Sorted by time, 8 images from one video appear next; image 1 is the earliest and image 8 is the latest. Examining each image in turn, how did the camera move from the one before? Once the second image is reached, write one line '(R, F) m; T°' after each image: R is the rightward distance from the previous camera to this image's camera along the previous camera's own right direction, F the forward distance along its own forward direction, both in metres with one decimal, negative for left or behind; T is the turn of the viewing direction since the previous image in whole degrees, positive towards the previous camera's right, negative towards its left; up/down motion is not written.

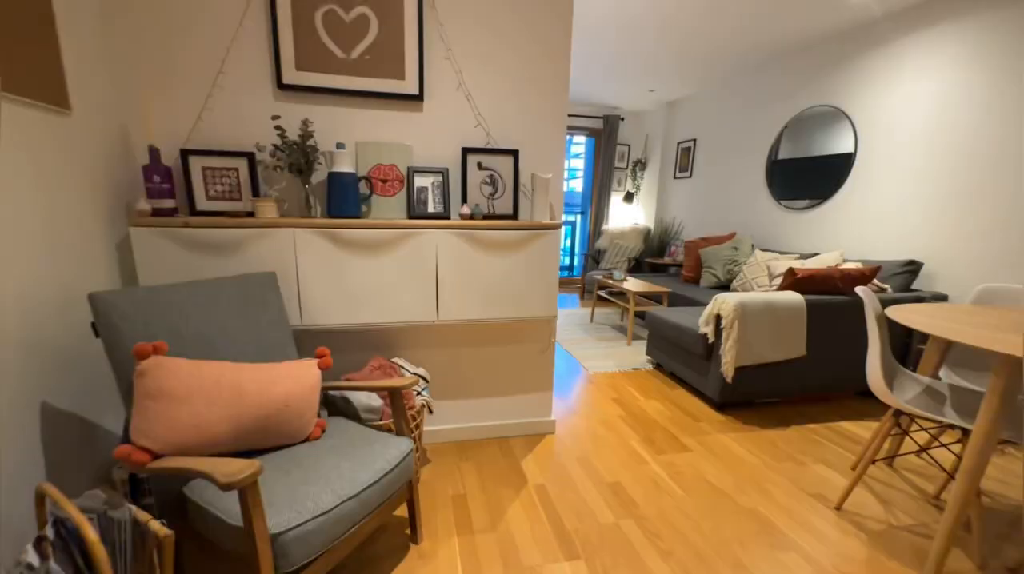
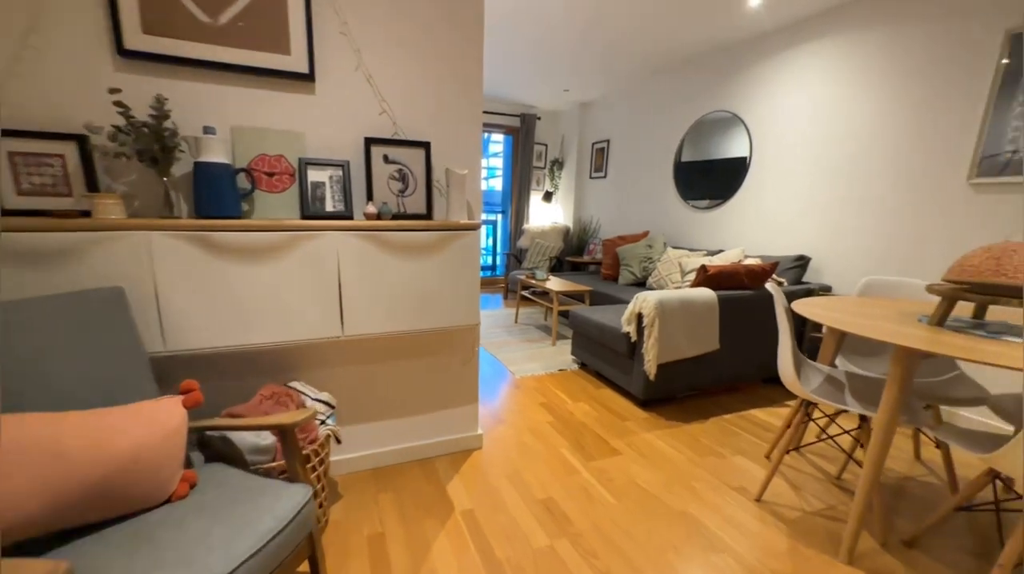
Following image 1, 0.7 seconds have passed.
(0.0, +0.2) m; +10°
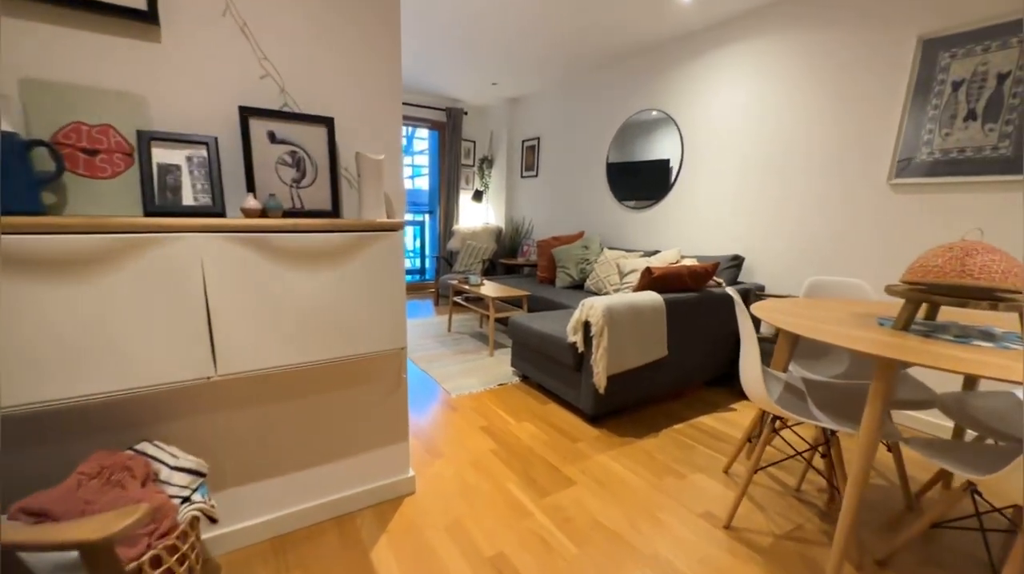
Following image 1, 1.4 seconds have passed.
(0.0, +0.3) m; +9°
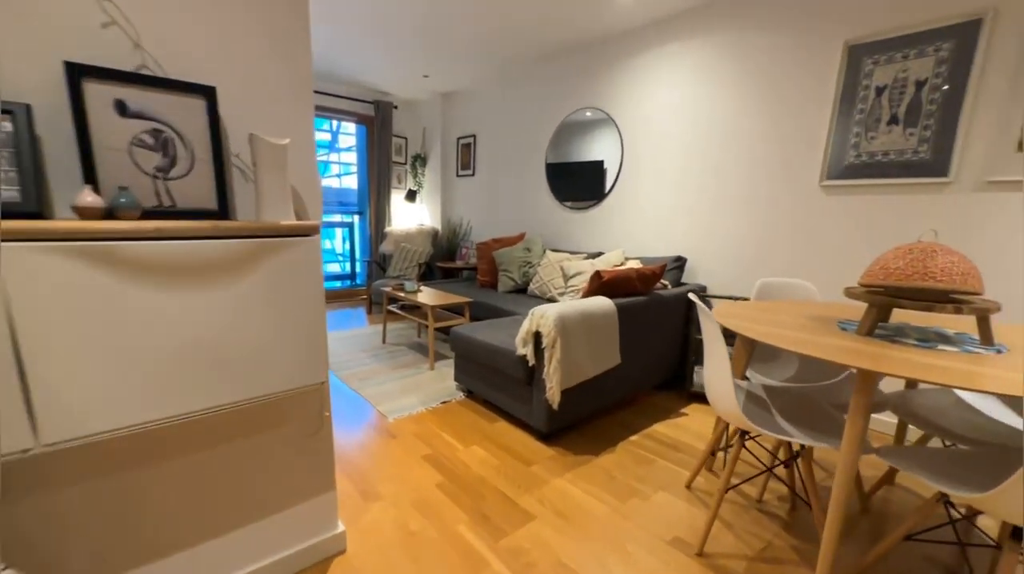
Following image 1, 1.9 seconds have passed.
(0.0, +0.2) m; +8°
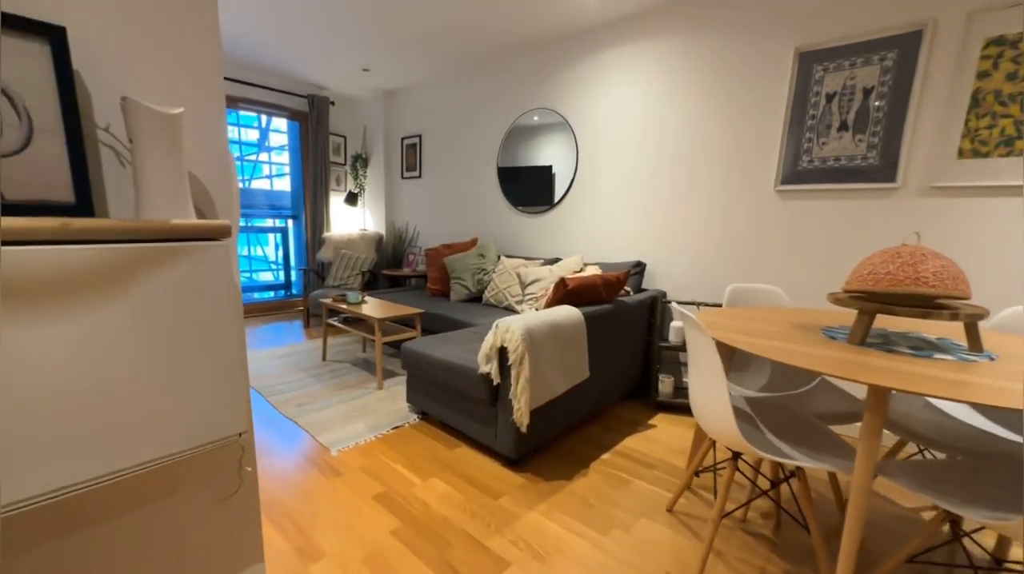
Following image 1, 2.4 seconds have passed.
(-0.1, +0.2) m; +7°
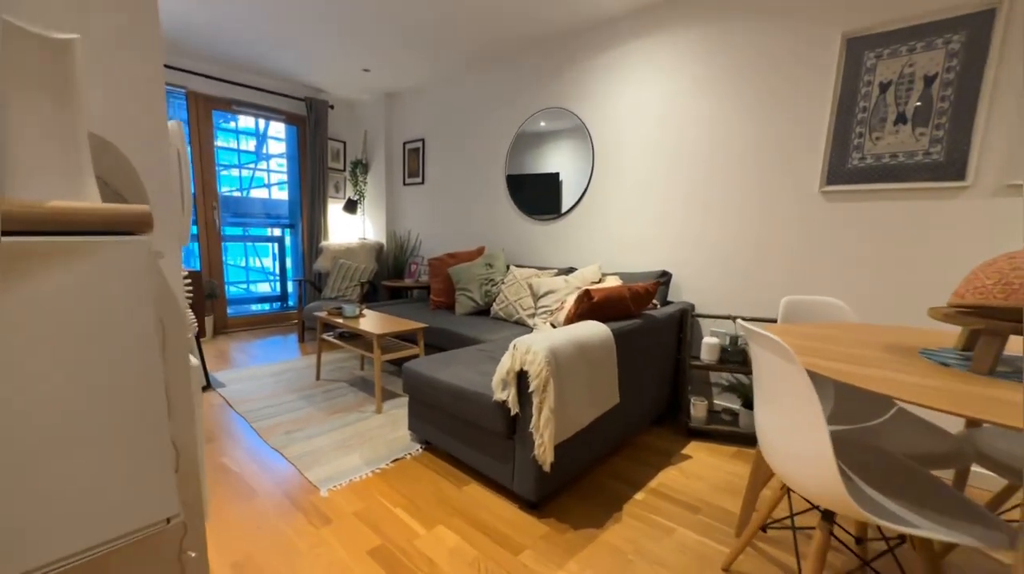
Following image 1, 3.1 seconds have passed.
(-0.1, +0.3) m; 0°
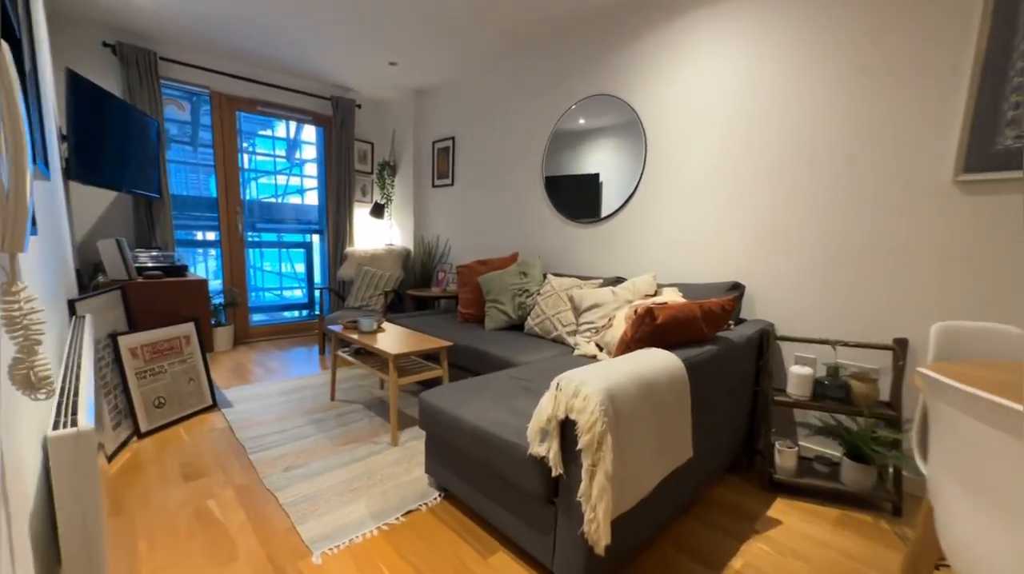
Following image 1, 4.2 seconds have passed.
(0.0, +0.4) m; -4°
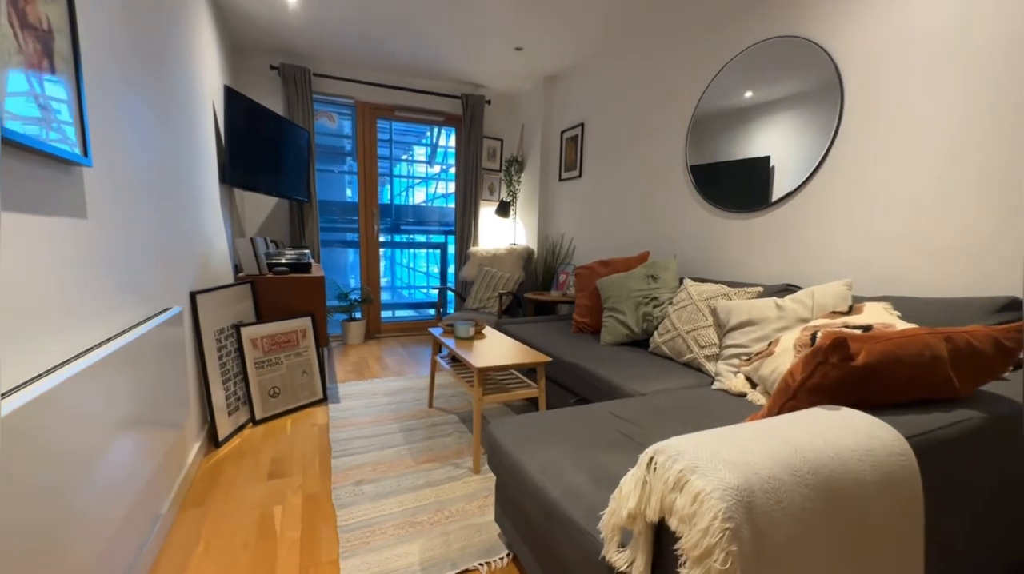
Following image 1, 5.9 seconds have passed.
(+0.1, +0.5) m; -20°
